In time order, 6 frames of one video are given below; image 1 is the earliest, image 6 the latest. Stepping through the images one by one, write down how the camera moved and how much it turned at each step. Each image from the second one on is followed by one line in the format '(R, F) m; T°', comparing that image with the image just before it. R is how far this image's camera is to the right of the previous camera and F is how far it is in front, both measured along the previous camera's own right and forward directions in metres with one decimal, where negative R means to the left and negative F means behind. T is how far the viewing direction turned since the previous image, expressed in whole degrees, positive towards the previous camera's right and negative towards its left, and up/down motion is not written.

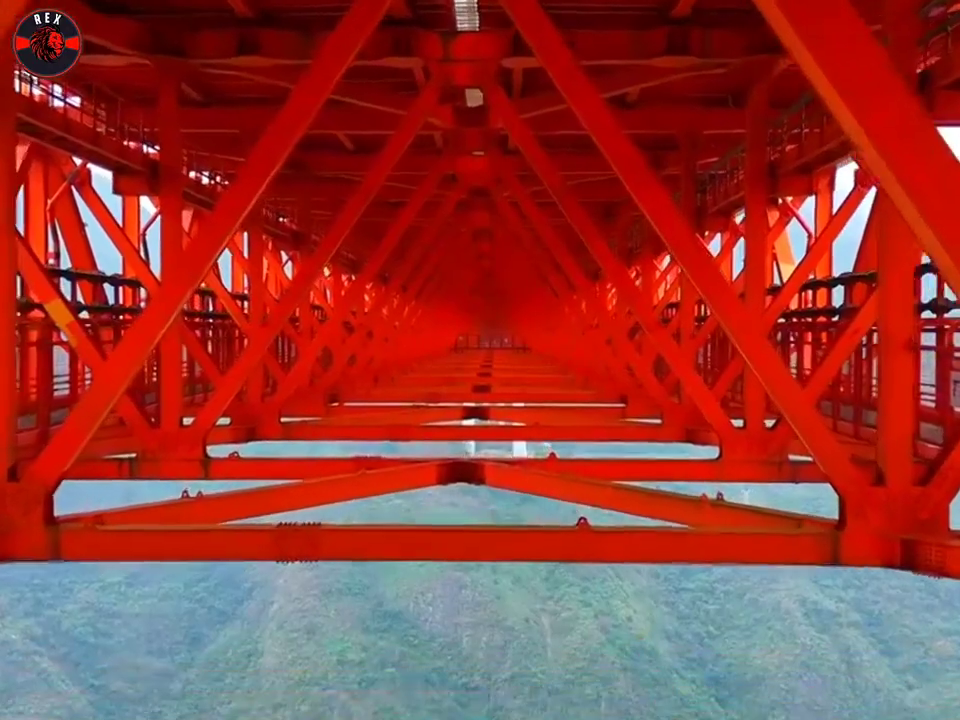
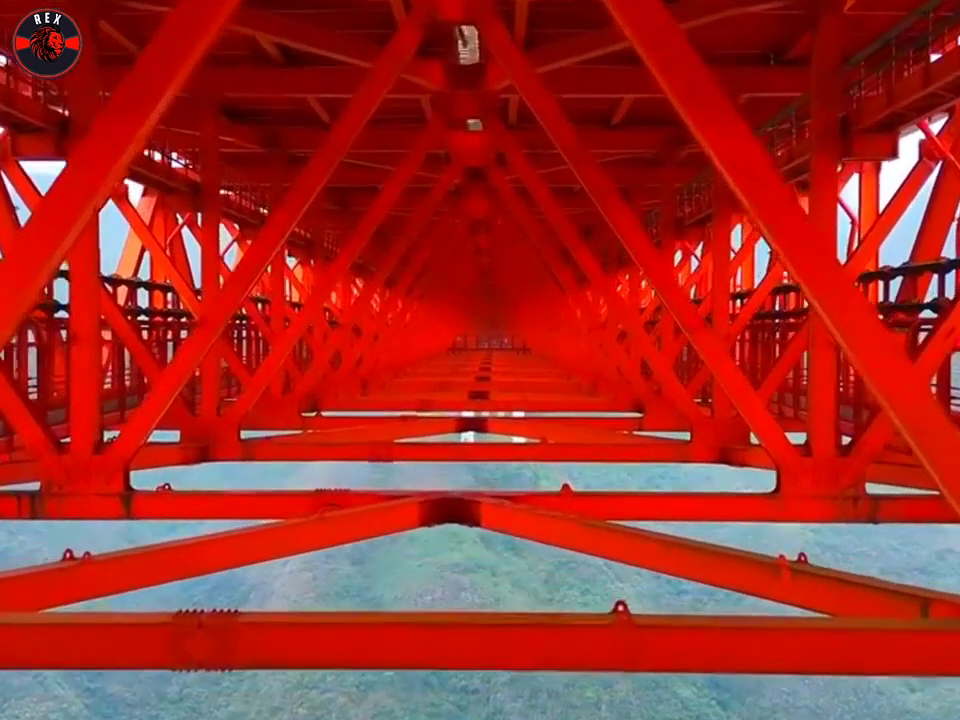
(0.0, +2.1) m; 0°
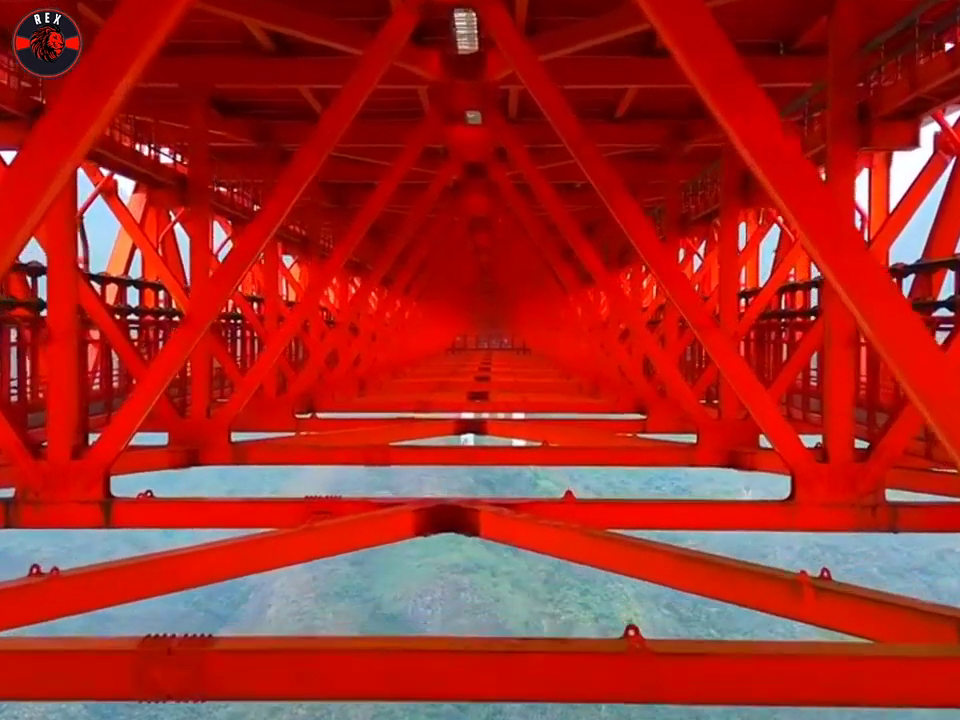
(0.0, +0.4) m; 0°
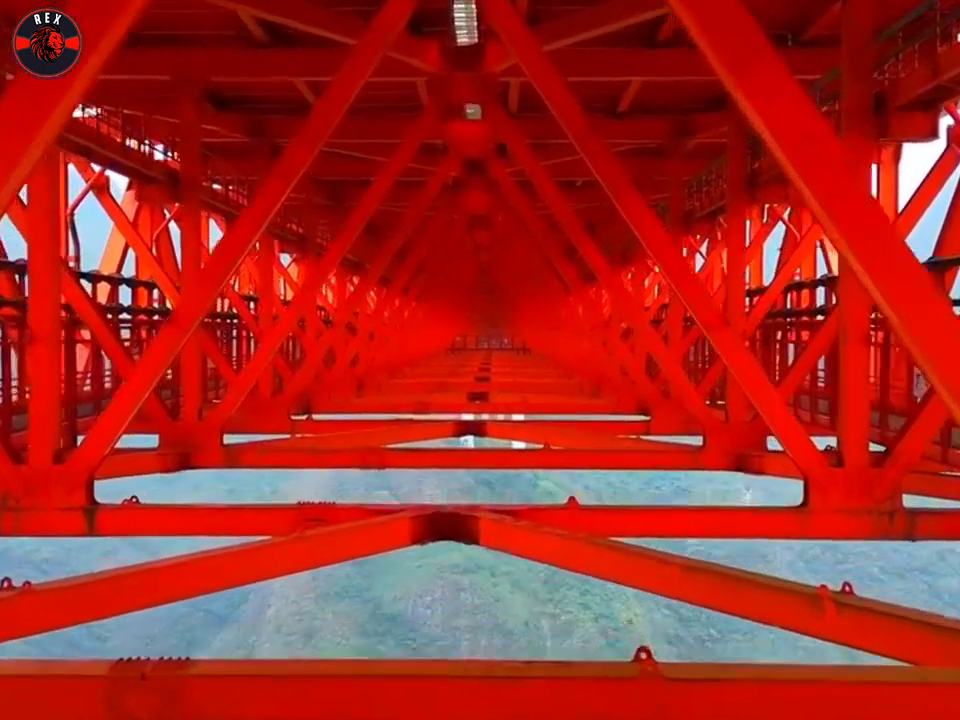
(0.0, +0.3) m; 0°
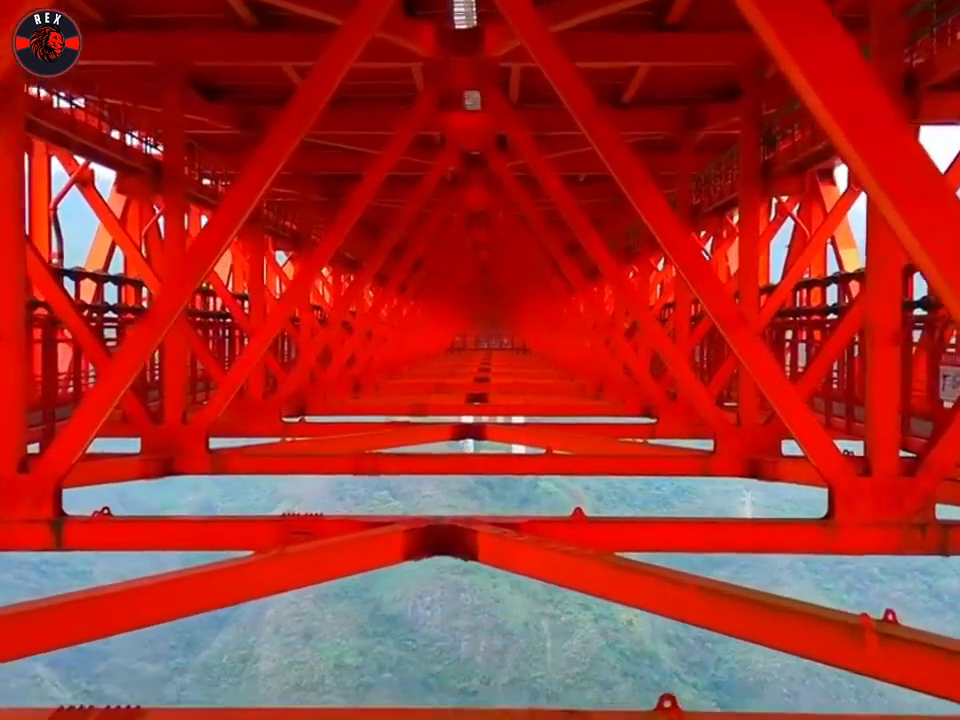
(0.0, +0.5) m; 0°
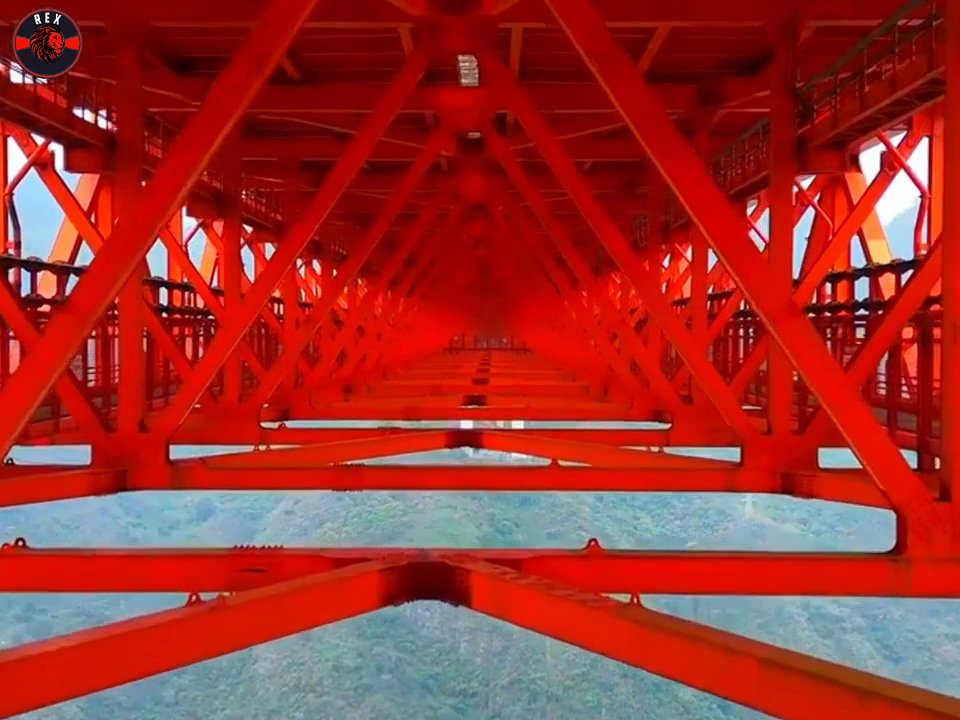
(0.0, +1.2) m; 0°
